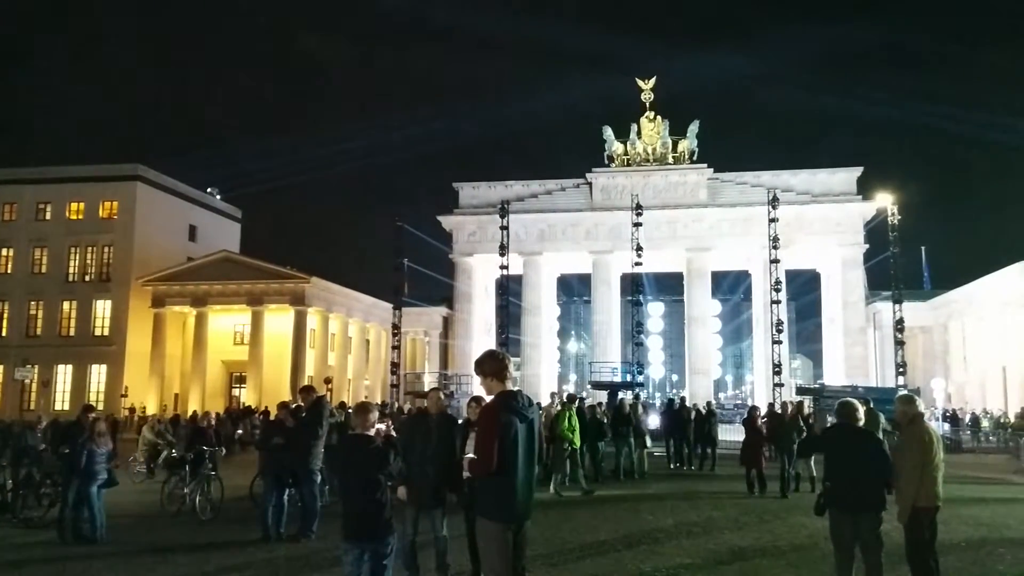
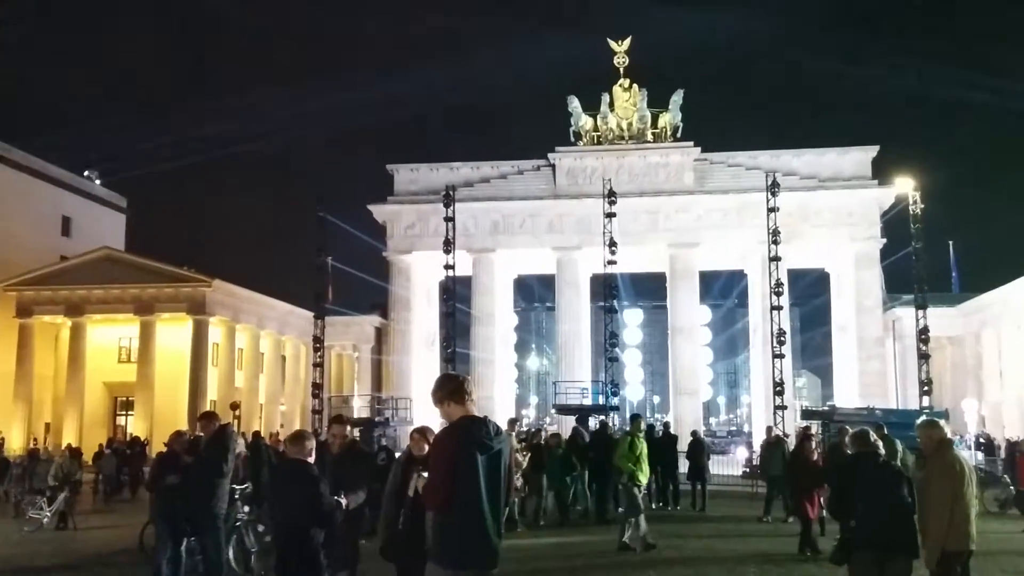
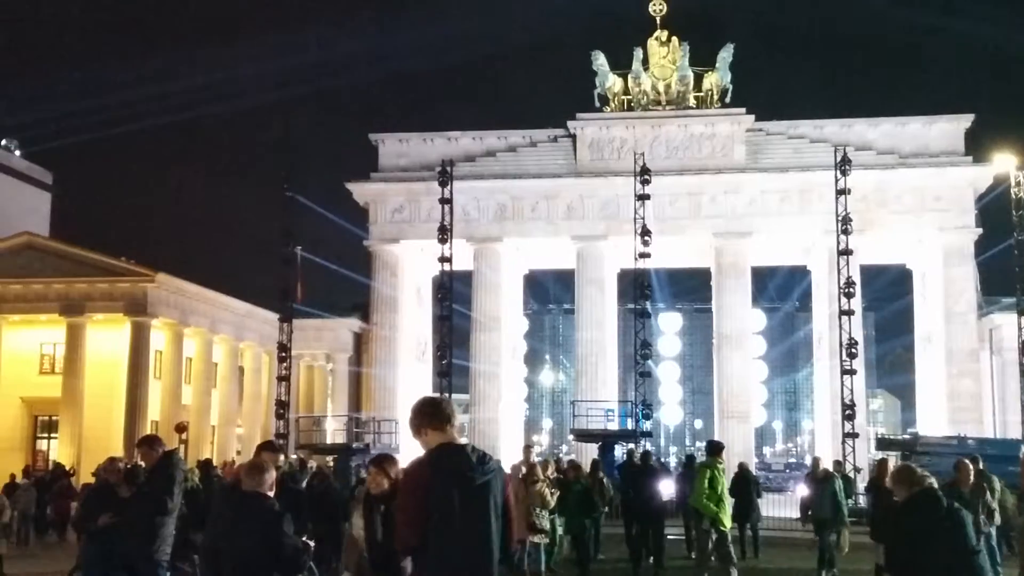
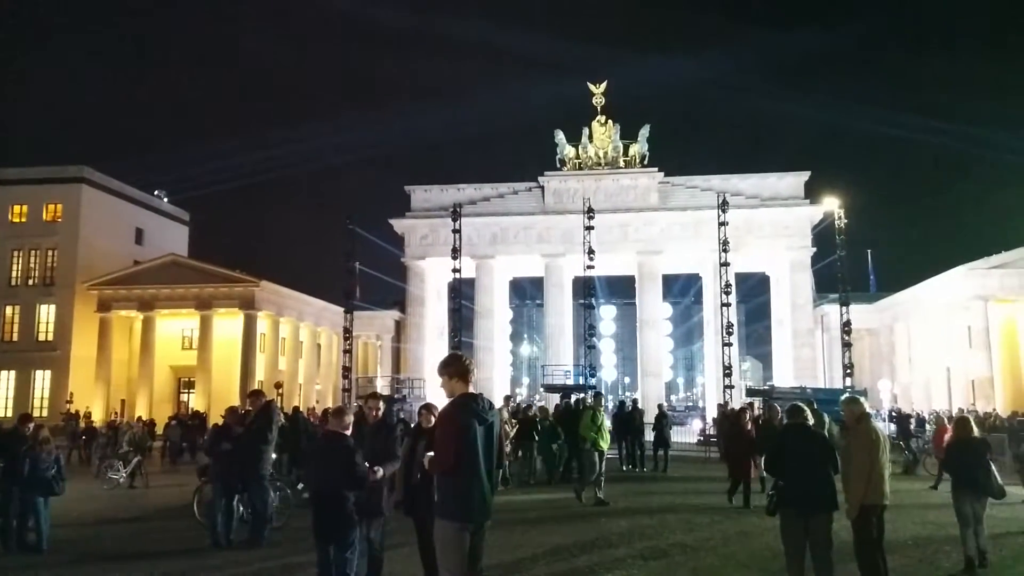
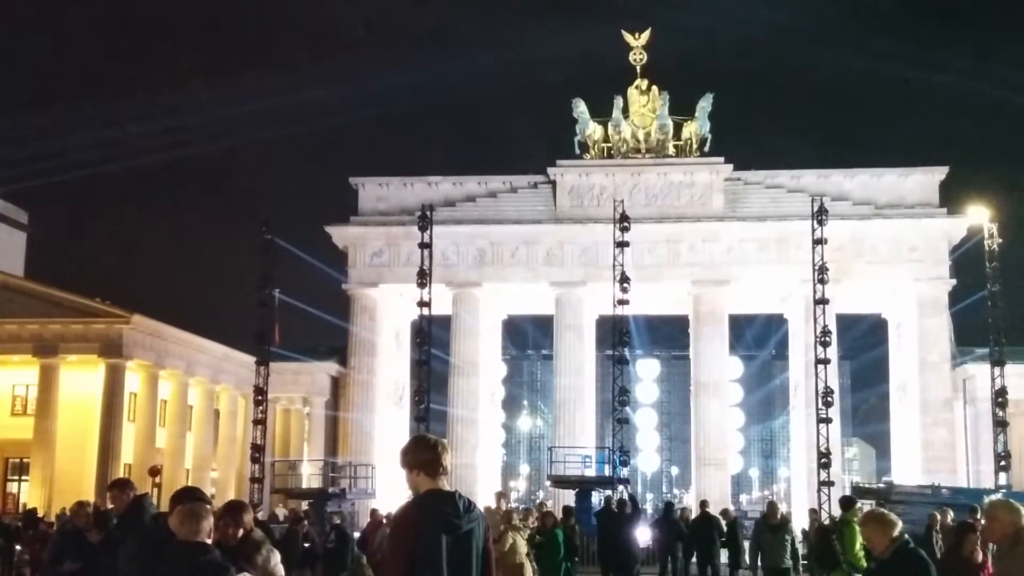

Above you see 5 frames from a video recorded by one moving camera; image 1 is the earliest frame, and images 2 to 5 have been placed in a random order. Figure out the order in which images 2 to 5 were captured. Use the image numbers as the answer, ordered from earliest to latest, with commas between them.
4, 2, 3, 5
